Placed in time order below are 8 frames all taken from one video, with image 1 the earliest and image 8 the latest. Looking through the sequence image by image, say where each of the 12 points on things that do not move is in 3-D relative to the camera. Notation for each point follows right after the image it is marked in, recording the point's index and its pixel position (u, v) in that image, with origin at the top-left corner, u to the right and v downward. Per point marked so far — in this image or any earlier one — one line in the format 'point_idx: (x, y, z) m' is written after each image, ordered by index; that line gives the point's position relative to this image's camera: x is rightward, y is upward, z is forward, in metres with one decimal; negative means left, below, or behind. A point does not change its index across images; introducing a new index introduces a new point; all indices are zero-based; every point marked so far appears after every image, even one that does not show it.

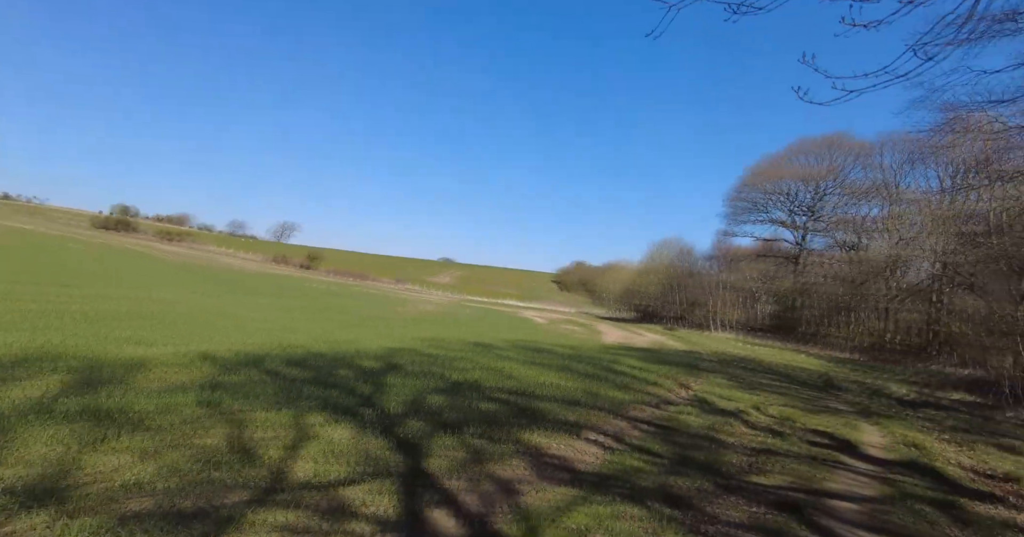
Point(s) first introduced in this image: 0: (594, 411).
0: (+1.3, -2.3, +7.0) m
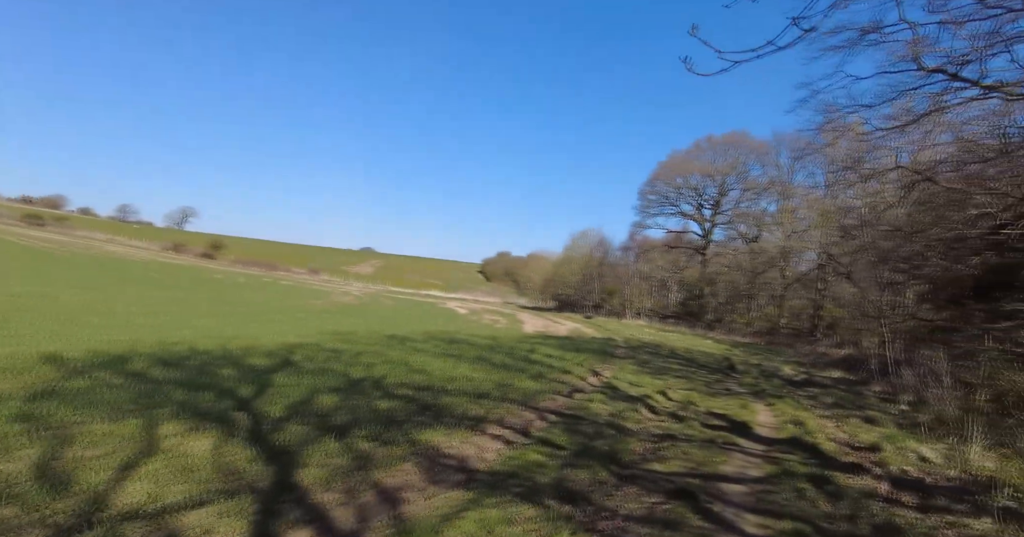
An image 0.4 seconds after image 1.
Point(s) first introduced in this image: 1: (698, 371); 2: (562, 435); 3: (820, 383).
0: (-0.1, -2.1, +6.8) m
1: (+6.7, -3.7, +16.0) m
2: (+0.6, -2.2, +5.8) m
3: (+10.5, -3.9, +15.3) m
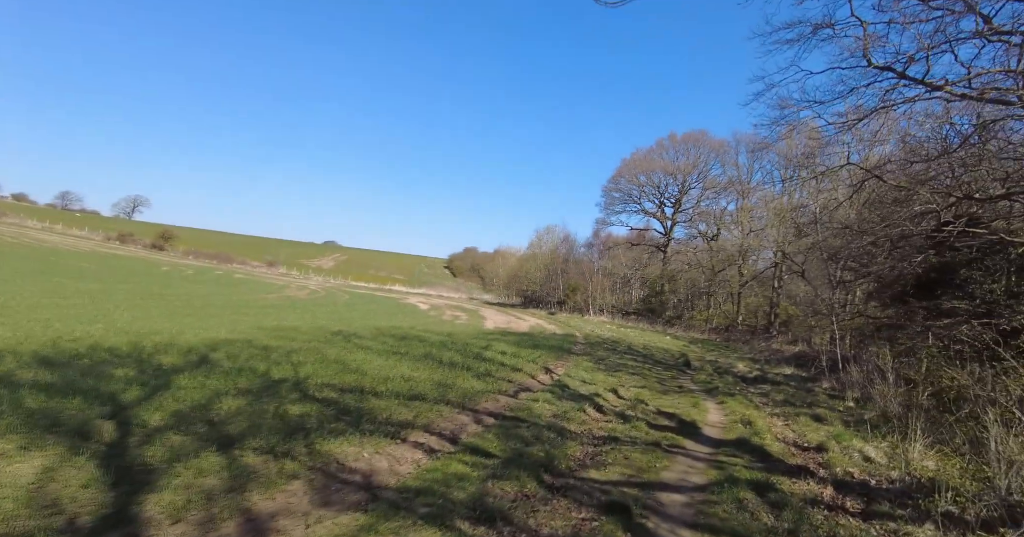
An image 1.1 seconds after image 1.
0: (-1.0, -1.9, +6.2) m
1: (+5.1, -3.5, +16.0) m
2: (-0.2, -2.1, +5.3) m
3: (+8.9, -3.8, +15.5) m
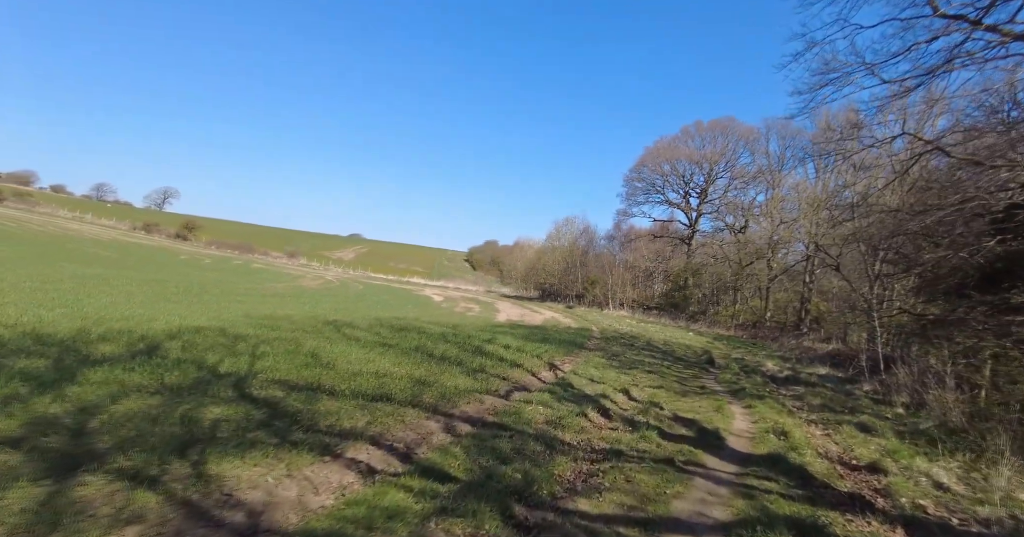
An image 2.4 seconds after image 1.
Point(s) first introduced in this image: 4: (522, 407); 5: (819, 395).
0: (-1.3, -1.7, +5.2) m
1: (+5.3, -3.2, +14.6) m
2: (-0.5, -1.8, +4.3) m
3: (+9.1, -3.5, +14.0) m
4: (+0.1, -2.0, +6.5) m
5: (+8.0, -3.3, +11.7) m
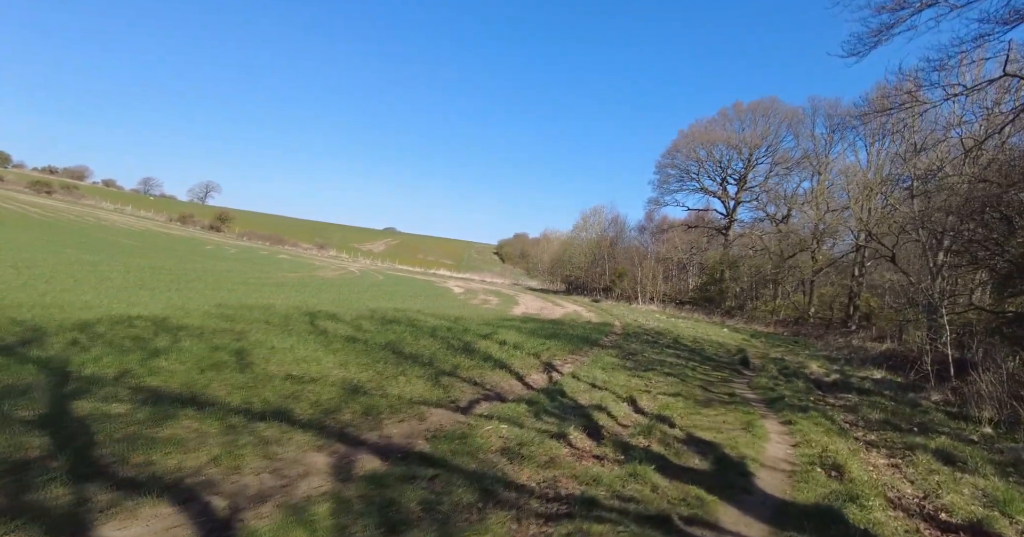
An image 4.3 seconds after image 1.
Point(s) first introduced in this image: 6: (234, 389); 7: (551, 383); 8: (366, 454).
0: (-1.9, -1.4, +3.8) m
1: (+5.3, -2.8, +12.7) m
2: (-1.2, -1.5, +2.8) m
3: (+9.1, -3.1, +11.8) m
4: (-0.4, -1.7, +4.9) m
5: (+7.8, -3.0, +9.6) m
6: (-2.9, -1.2, +4.7) m
7: (+0.7, -2.0, +7.9) m
8: (-1.2, -1.5, +3.8) m
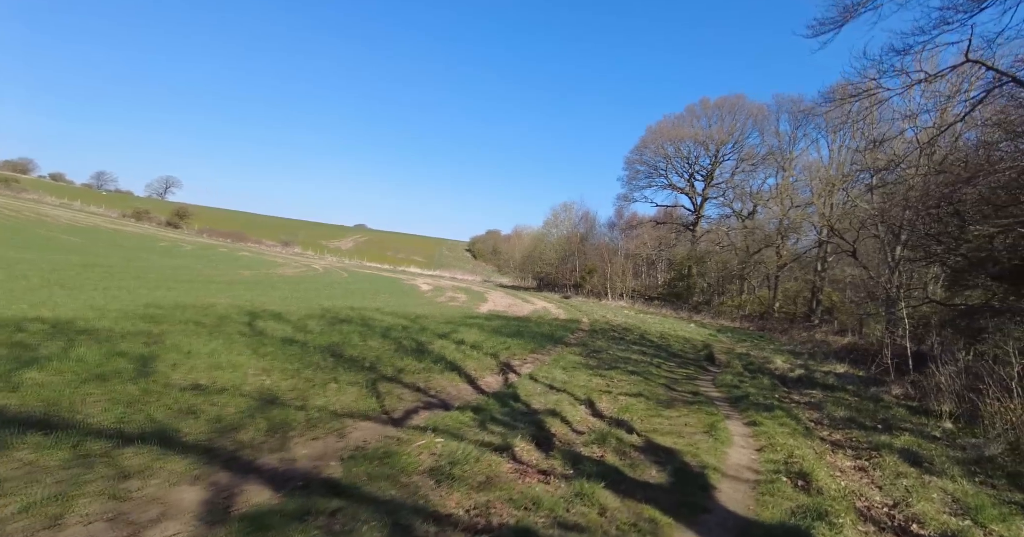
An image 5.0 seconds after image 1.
0: (-2.4, -1.3, +3.1) m
1: (+4.2, -2.6, +12.4) m
2: (-1.7, -1.5, +2.1) m
3: (+8.1, -3.0, +11.8) m
4: (-1.0, -1.7, +4.3) m
5: (+6.9, -2.8, +9.5) m
6: (-3.5, -1.2, +3.9) m
7: (-0.1, -1.9, +7.4) m
8: (-1.8, -1.5, +3.1) m
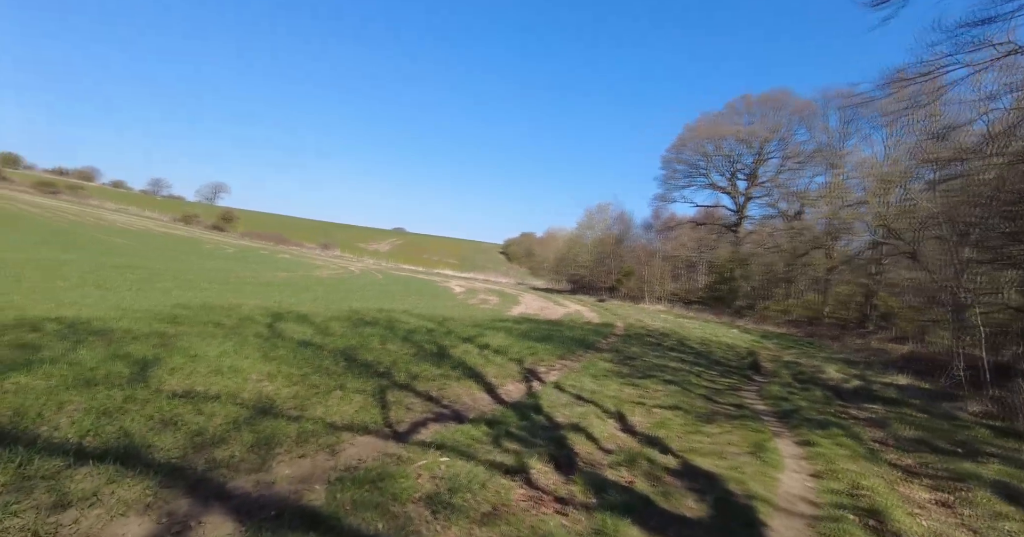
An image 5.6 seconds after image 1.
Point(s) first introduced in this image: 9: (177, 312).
0: (-2.4, -1.3, +2.7) m
1: (+5.0, -2.7, +11.5) m
2: (-1.7, -1.5, +1.7) m
3: (+8.8, -3.0, +10.6) m
4: (-0.9, -1.6, +3.8) m
5: (+7.4, -2.9, +8.4) m
6: (-3.4, -1.2, +3.6) m
7: (+0.2, -1.9, +6.8) m
8: (-1.7, -1.5, +2.7) m
9: (-6.9, -0.9, +9.2) m
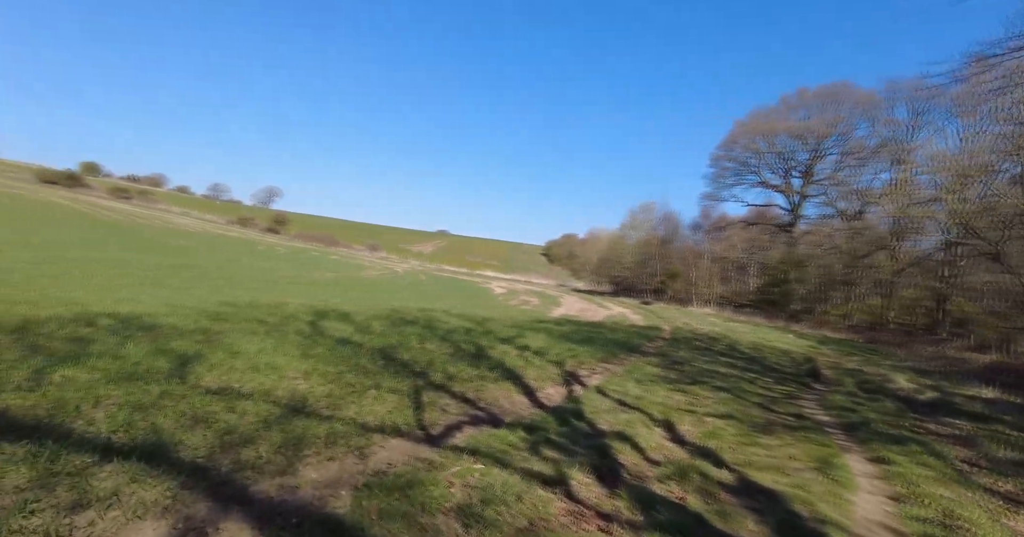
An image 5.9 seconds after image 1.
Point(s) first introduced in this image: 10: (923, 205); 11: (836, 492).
0: (-2.2, -1.3, +2.6) m
1: (+6.0, -2.7, +10.7) m
2: (-1.6, -1.4, +1.6) m
3: (+9.6, -3.0, +9.4) m
4: (-0.6, -1.6, +3.6) m
5: (+8.1, -2.9, +7.4) m
6: (-3.1, -1.1, +3.6) m
7: (+0.8, -1.9, +6.5) m
8: (-1.5, -1.4, +2.6) m
9: (-6.1, -0.8, +9.5) m
10: (+18.4, +3.0, +19.4) m
11: (+3.2, -2.3, +4.4) m
